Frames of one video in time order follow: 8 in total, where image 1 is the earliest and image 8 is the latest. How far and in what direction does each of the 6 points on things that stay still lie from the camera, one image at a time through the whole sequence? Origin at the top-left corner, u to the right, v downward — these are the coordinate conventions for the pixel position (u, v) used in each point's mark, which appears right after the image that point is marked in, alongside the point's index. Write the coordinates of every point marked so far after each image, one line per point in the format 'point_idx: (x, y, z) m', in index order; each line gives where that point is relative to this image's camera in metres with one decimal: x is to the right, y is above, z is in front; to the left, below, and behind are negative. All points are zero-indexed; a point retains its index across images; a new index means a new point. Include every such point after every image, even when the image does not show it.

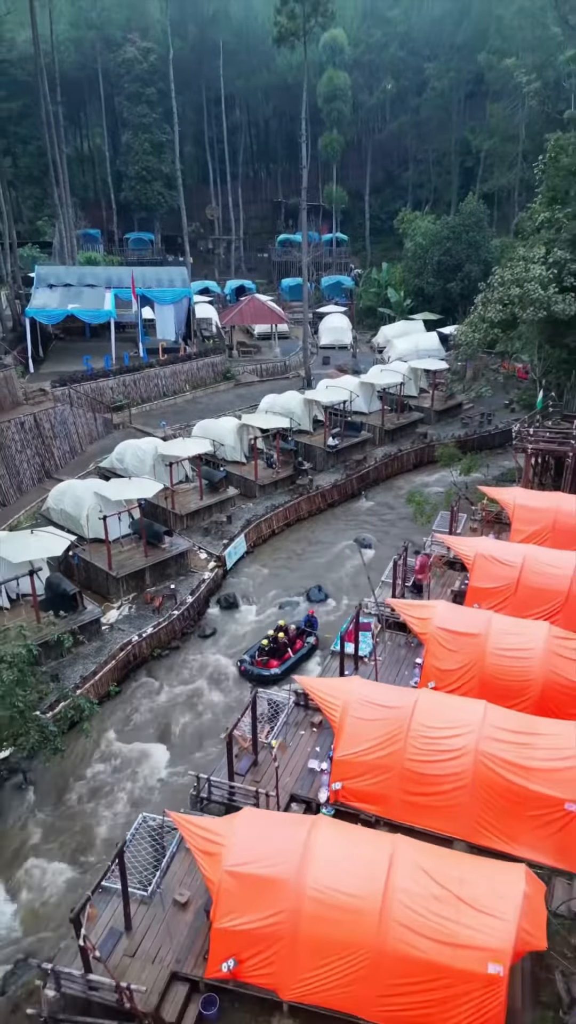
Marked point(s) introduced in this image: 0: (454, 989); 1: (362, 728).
0: (+2.0, -5.7, +7.4) m
1: (+1.2, -3.6, +10.4) m
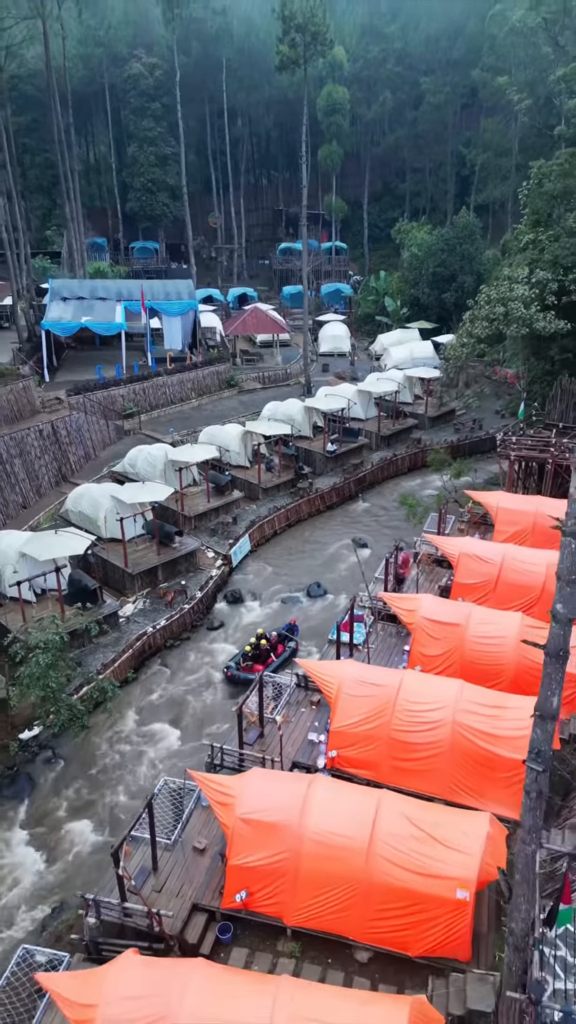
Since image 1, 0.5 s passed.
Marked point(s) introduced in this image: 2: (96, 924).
0: (+2.0, -5.7, +8.9) m
1: (+1.3, -3.7, +11.9) m
2: (-3.0, -6.5, +9.9) m
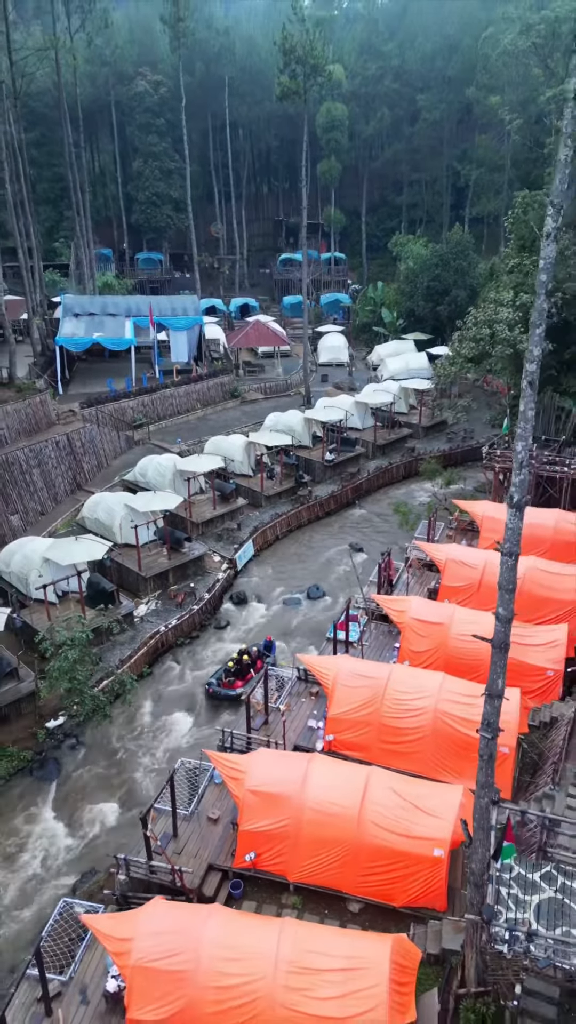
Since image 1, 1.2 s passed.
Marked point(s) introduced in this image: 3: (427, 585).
0: (+2.1, -6.0, +10.5) m
1: (+1.3, -3.9, +13.5) m
2: (-3.0, -6.8, +11.5) m
3: (+4.3, -2.2, +19.1) m
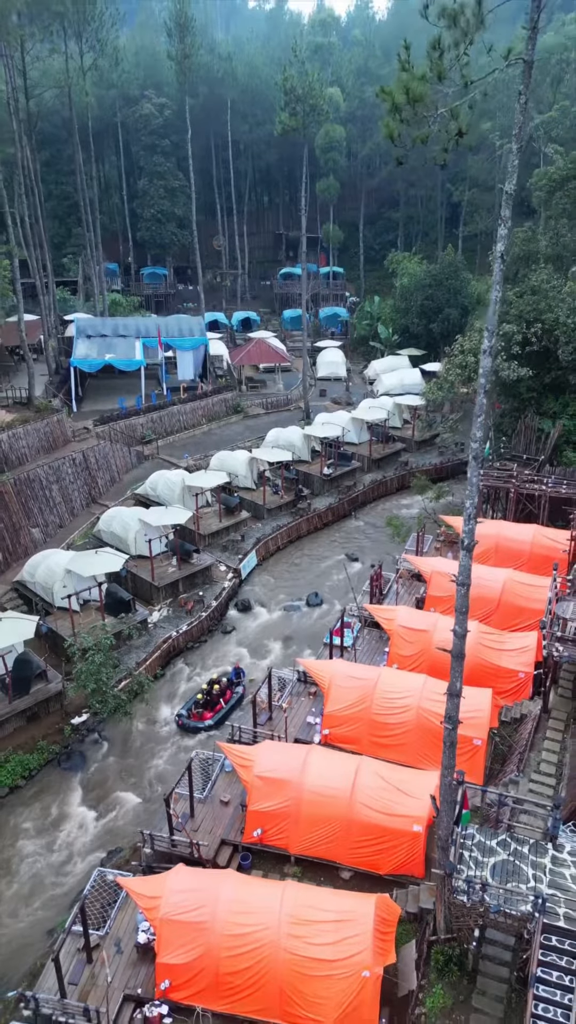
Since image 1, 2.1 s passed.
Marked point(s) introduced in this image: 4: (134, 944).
0: (+2.1, -6.6, +12.4) m
1: (+1.3, -4.5, +15.4) m
2: (-2.9, -7.3, +13.4) m
3: (+4.3, -2.8, +21.0) m
4: (-2.9, -8.3, +11.9) m
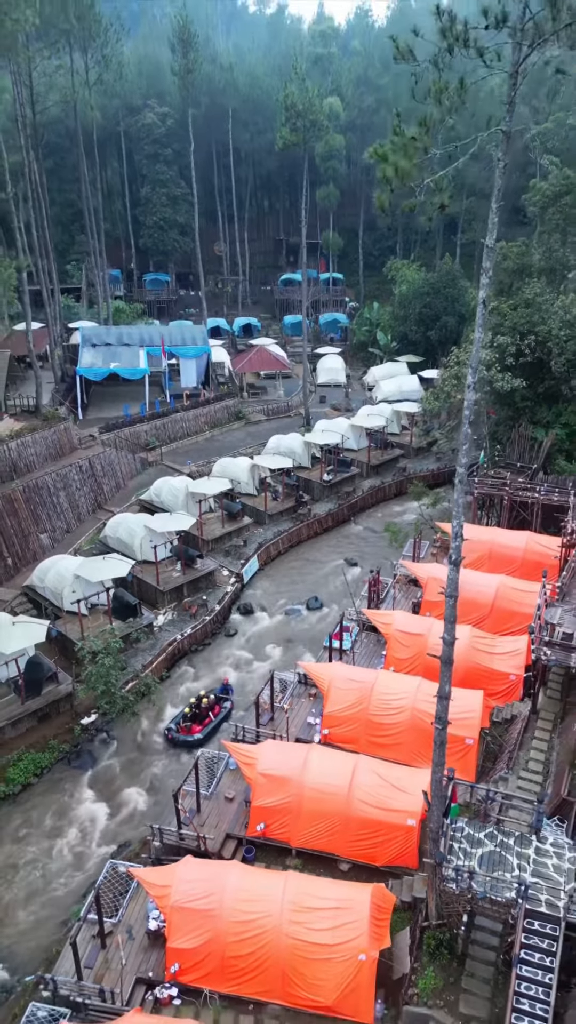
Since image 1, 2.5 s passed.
0: (+2.1, -6.8, +13.2) m
1: (+1.4, -4.8, +16.2) m
2: (-2.9, -7.6, +14.2) m
3: (+4.3, -3.0, +21.8) m
4: (-2.9, -8.5, +12.7) m
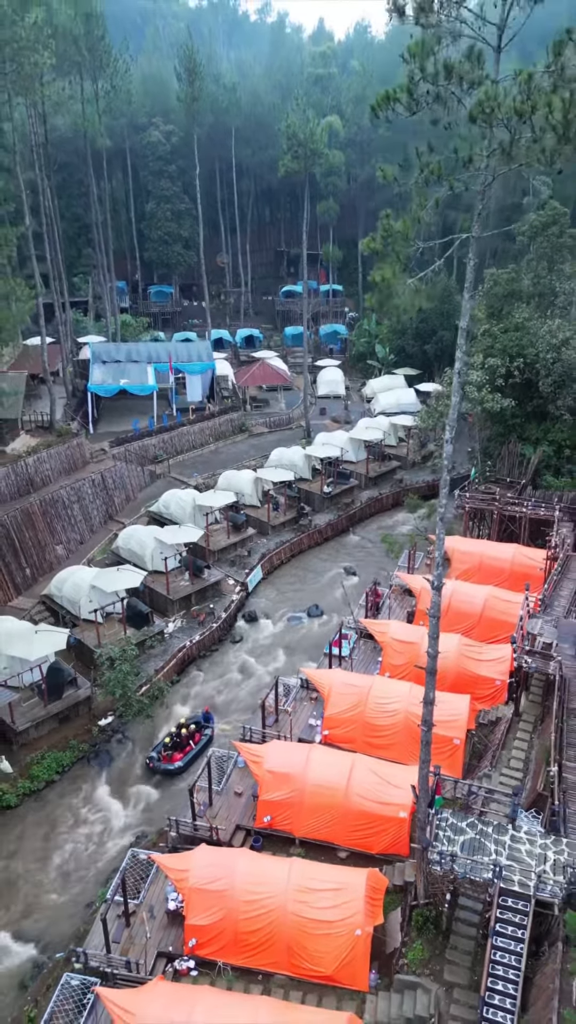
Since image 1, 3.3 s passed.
0: (+2.2, -7.4, +14.7) m
1: (+1.5, -5.3, +17.7) m
2: (-2.8, -8.1, +15.7) m
3: (+4.4, -3.6, +23.3) m
4: (-2.8, -9.1, +14.2) m
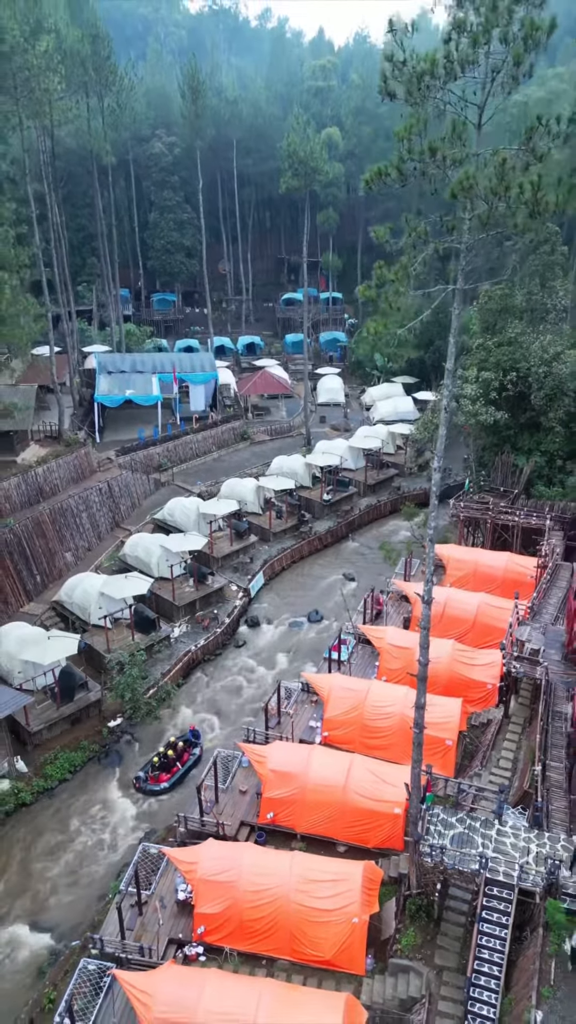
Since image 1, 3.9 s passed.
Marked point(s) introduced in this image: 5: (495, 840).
0: (+2.3, -7.8, +15.7) m
1: (+1.5, -5.7, +18.7) m
2: (-2.8, -8.5, +16.6) m
3: (+4.5, -4.0, +24.2) m
4: (-2.8, -9.5, +15.2) m
5: (+4.5, -7.2, +13.6) m
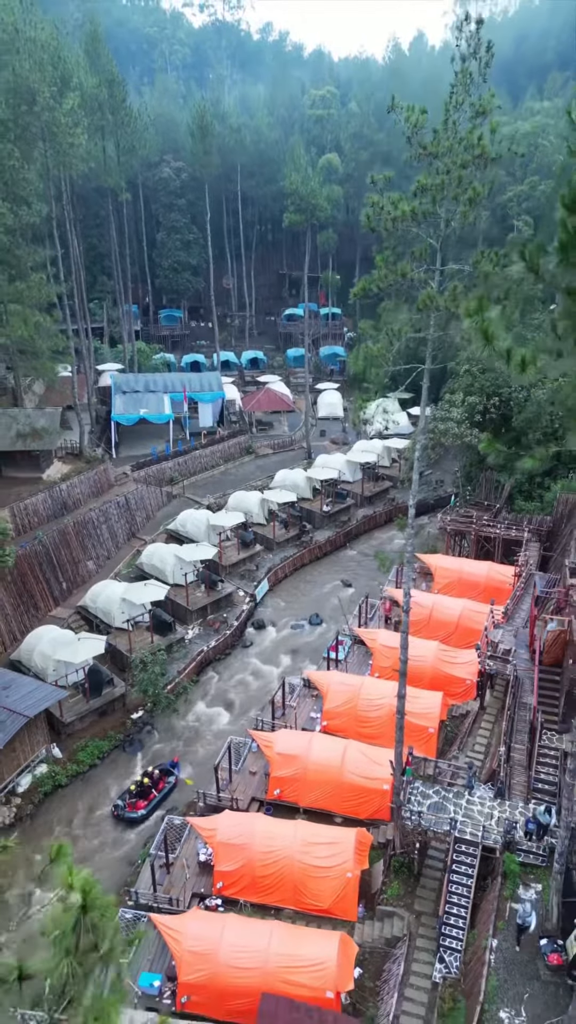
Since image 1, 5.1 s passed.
0: (+2.4, -8.4, +18.4) m
1: (+1.7, -6.3, +21.4) m
2: (-2.6, -9.1, +19.4) m
3: (+4.6, -4.6, +27.0) m
4: (-2.6, -10.1, +17.9) m
5: (+4.6, -7.8, +16.3) m
